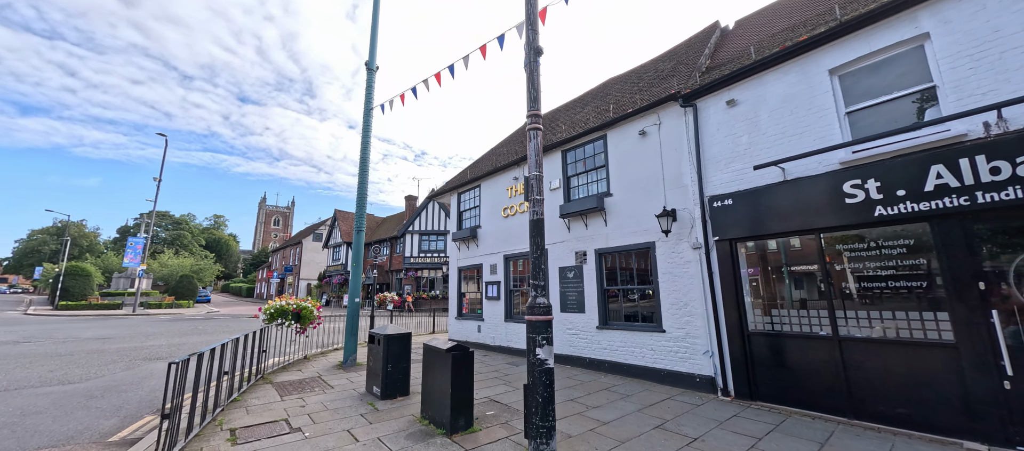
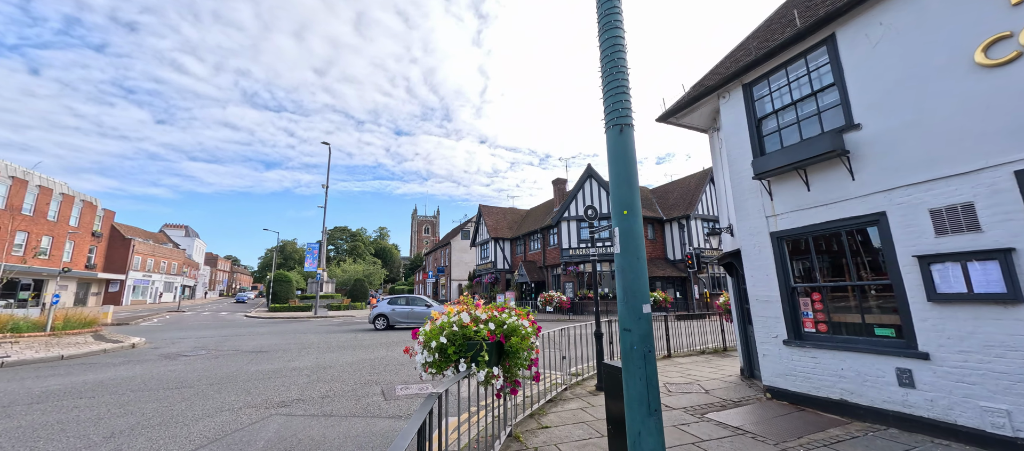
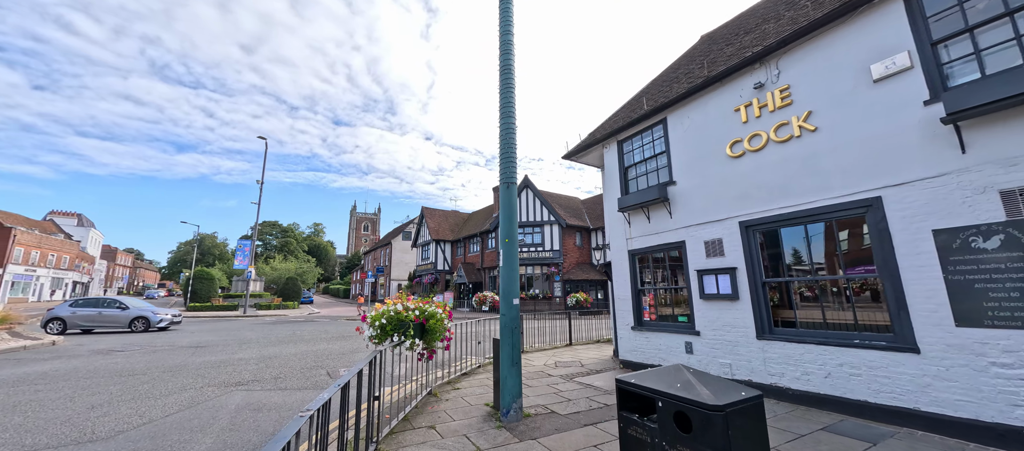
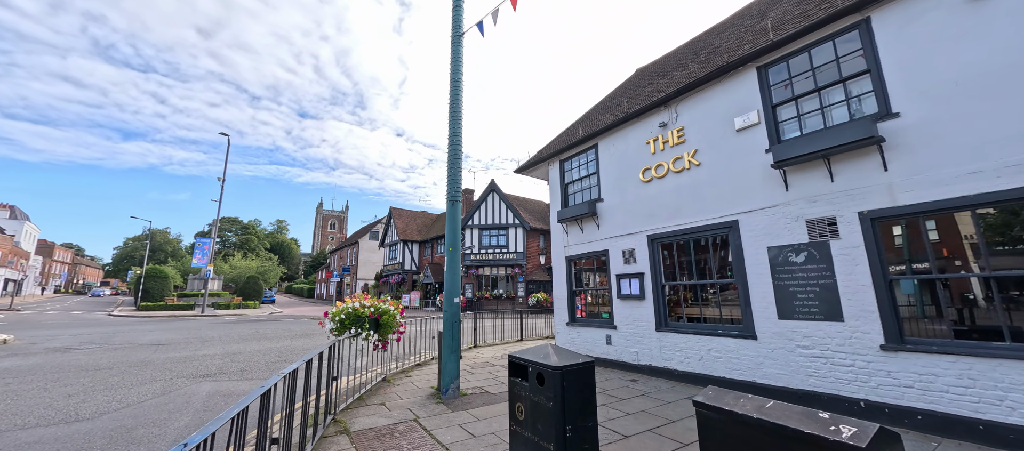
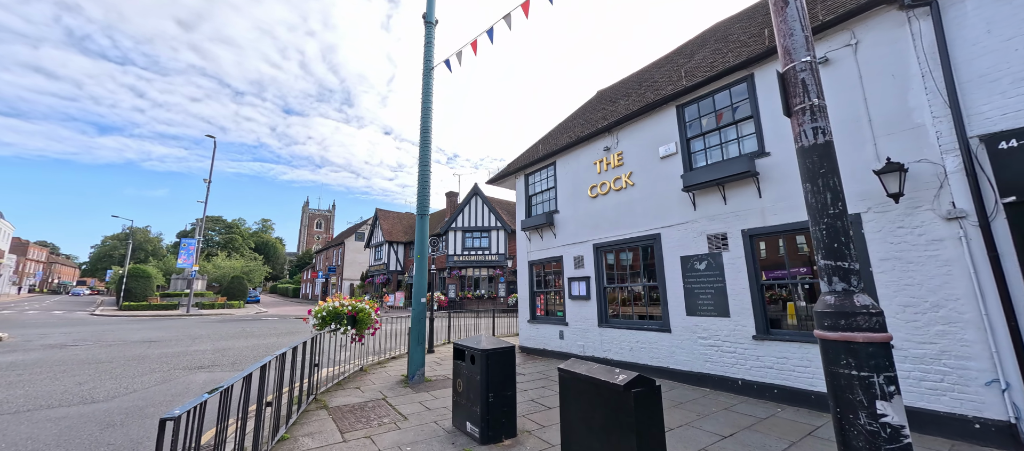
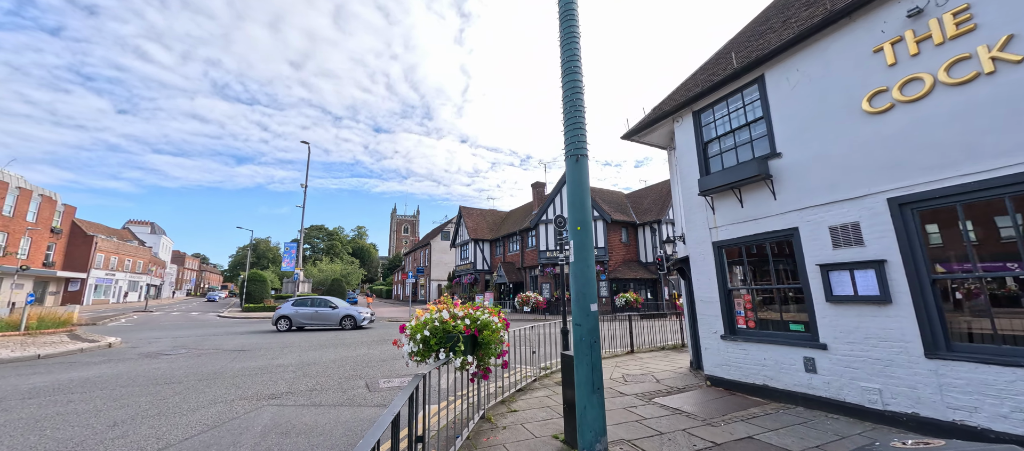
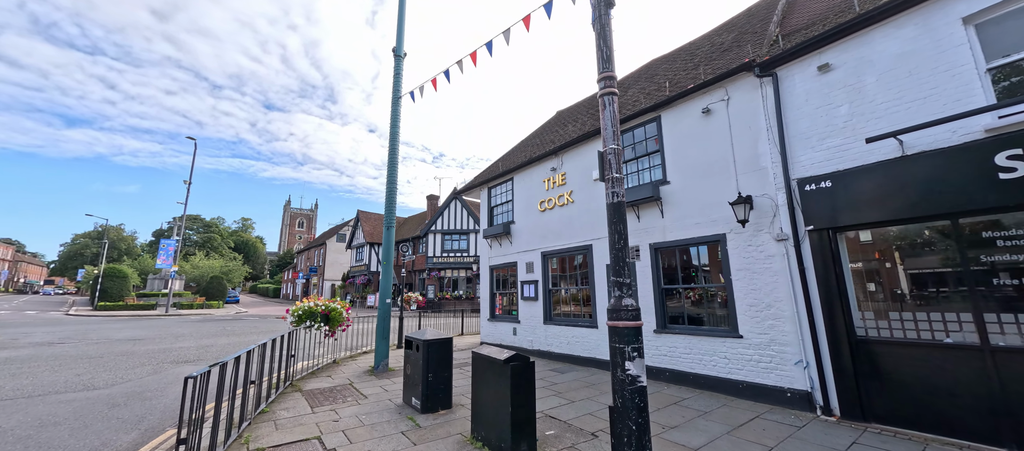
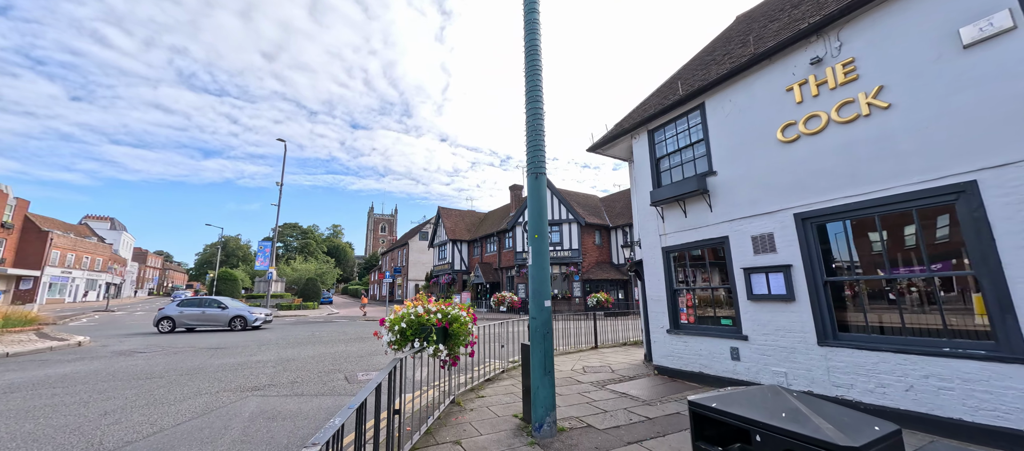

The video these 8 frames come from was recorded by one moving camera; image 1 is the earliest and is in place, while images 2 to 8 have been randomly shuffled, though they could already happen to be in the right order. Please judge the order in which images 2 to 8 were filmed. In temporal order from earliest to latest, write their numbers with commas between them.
7, 5, 4, 3, 8, 6, 2
